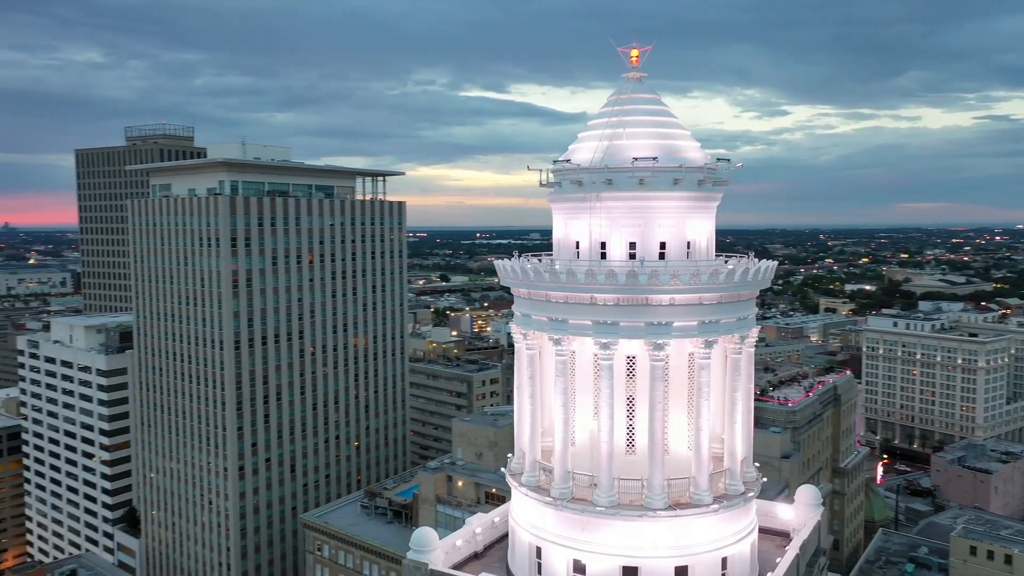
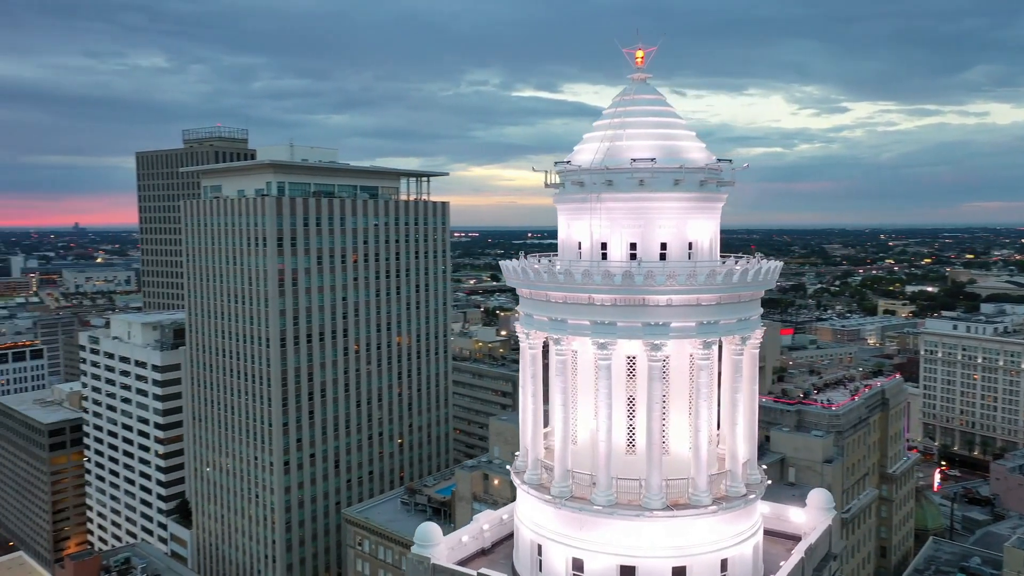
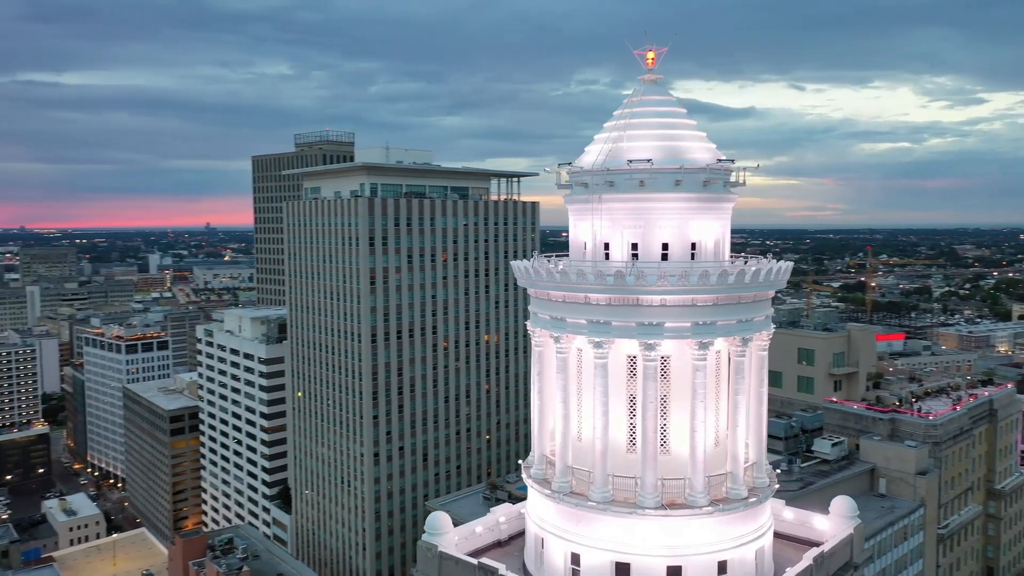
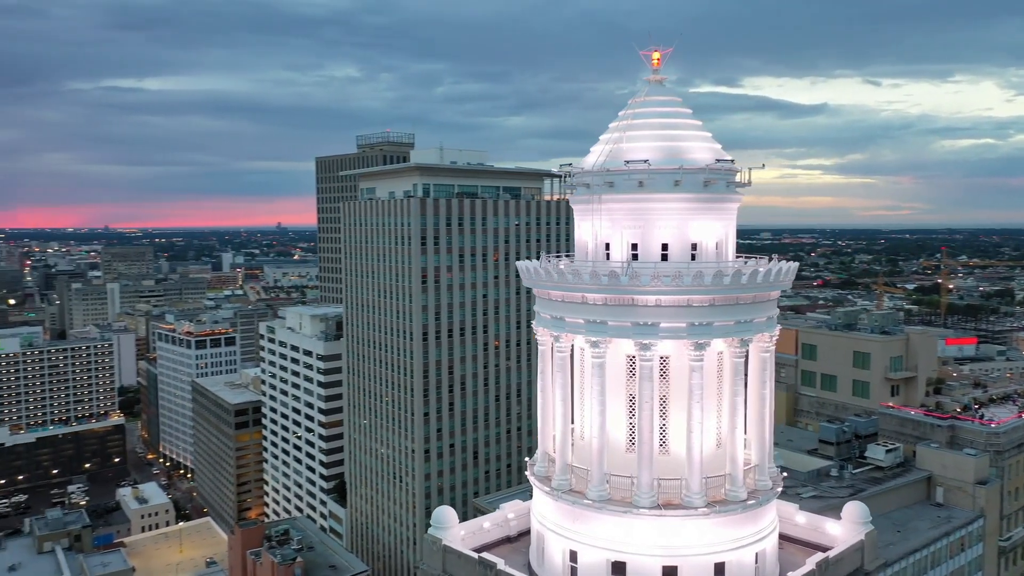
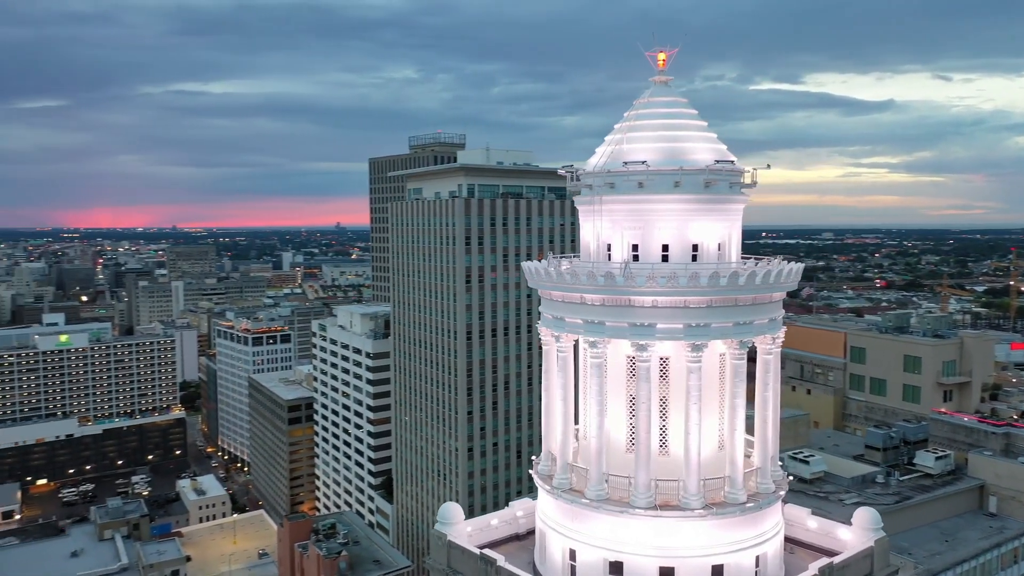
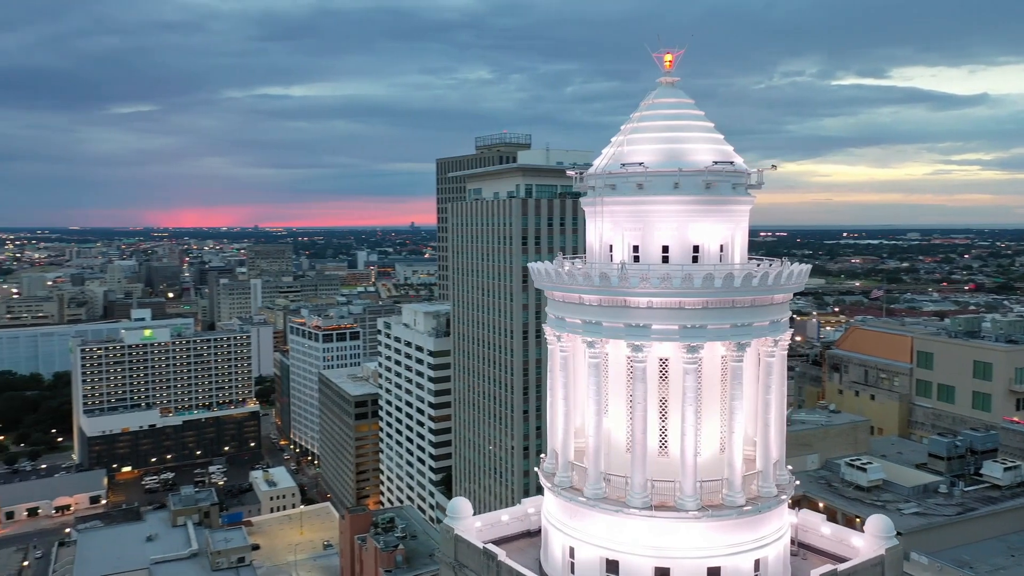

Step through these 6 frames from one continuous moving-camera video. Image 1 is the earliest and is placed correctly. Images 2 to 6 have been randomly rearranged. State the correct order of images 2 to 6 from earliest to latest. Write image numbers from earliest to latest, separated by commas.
2, 3, 4, 5, 6
